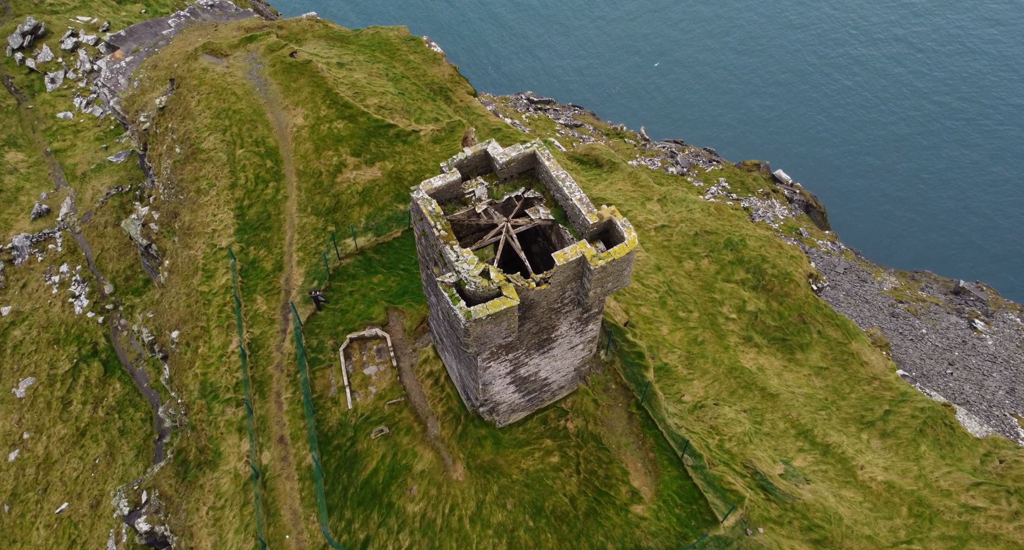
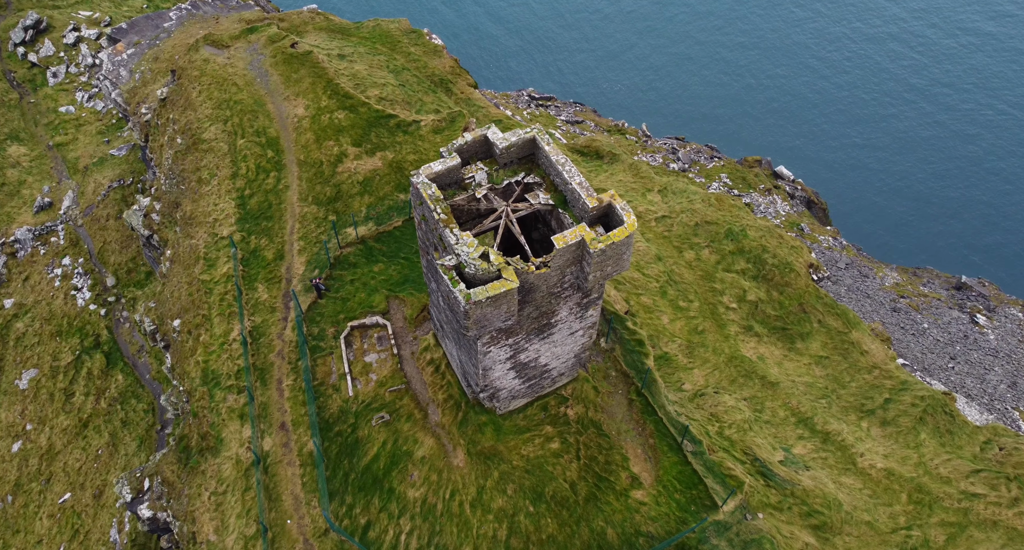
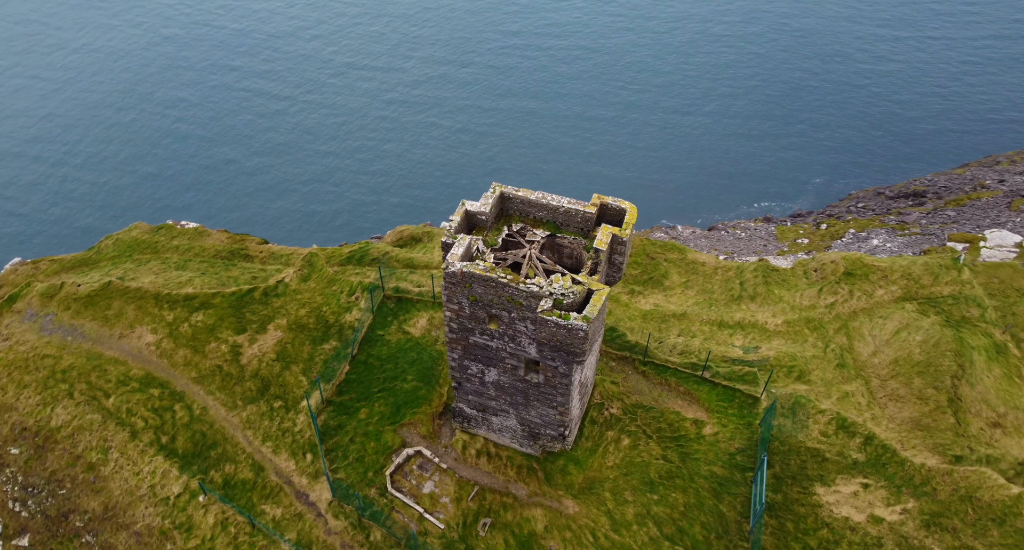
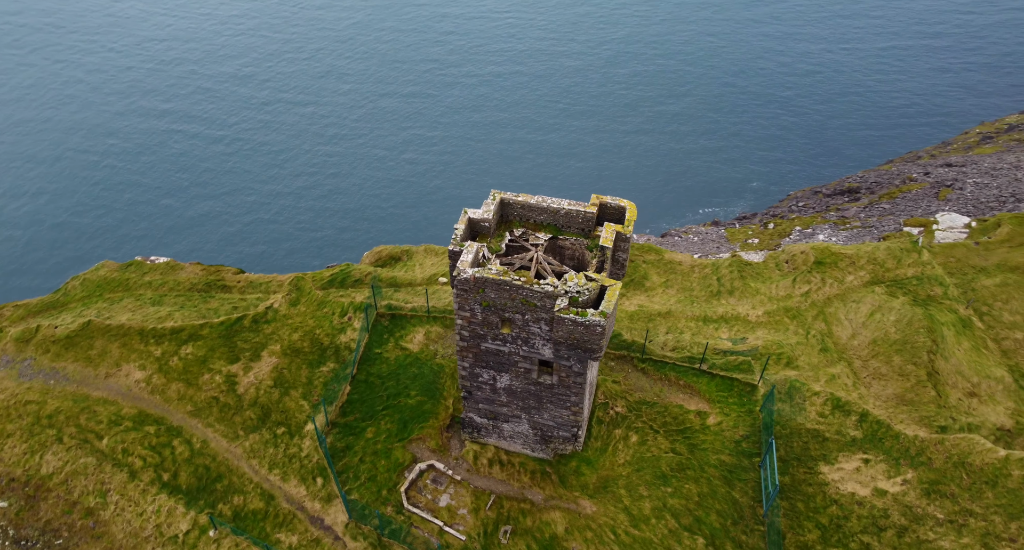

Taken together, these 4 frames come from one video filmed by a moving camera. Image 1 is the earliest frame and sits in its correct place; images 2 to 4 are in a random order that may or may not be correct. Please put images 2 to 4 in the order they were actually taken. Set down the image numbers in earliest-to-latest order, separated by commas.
2, 3, 4
